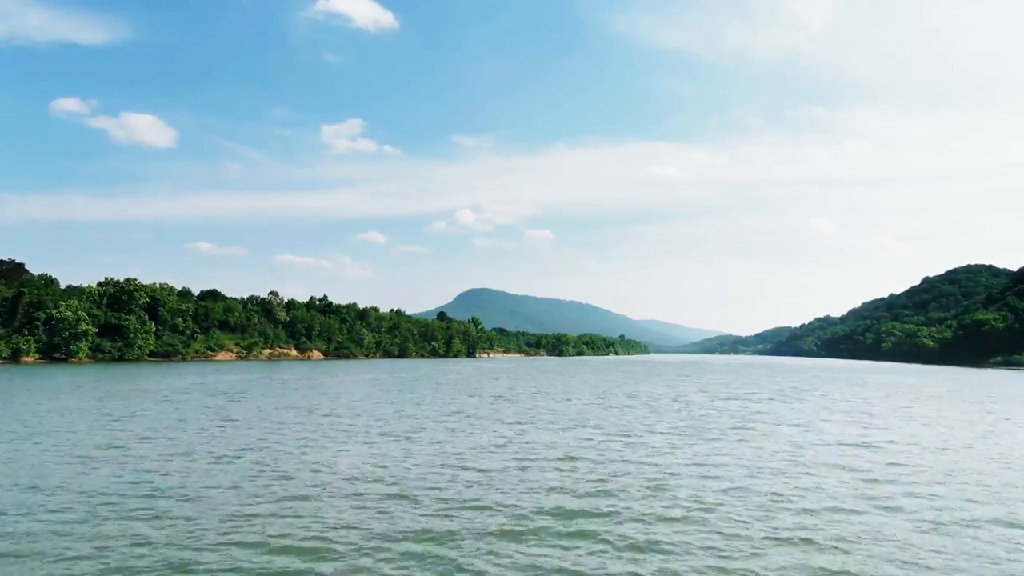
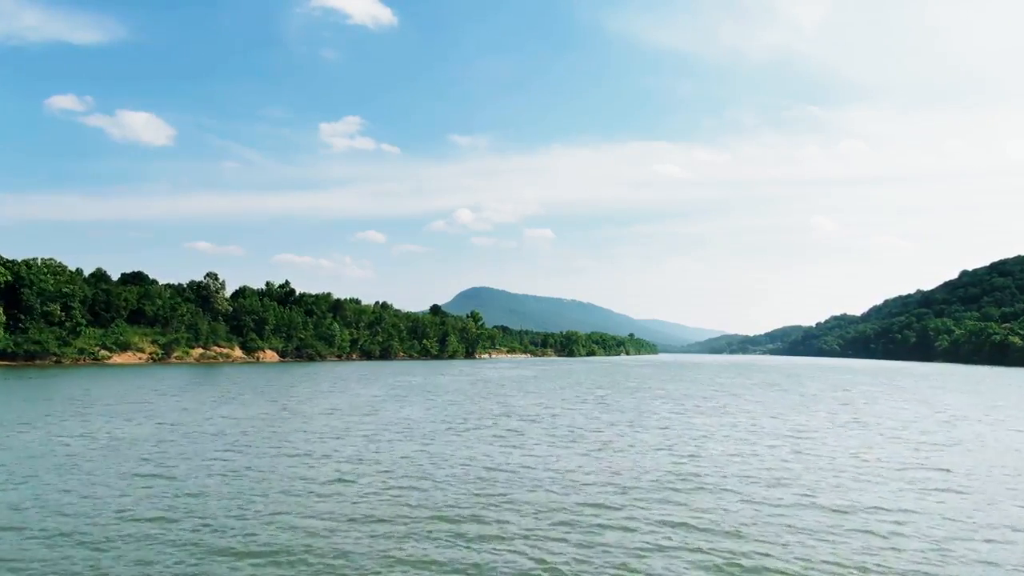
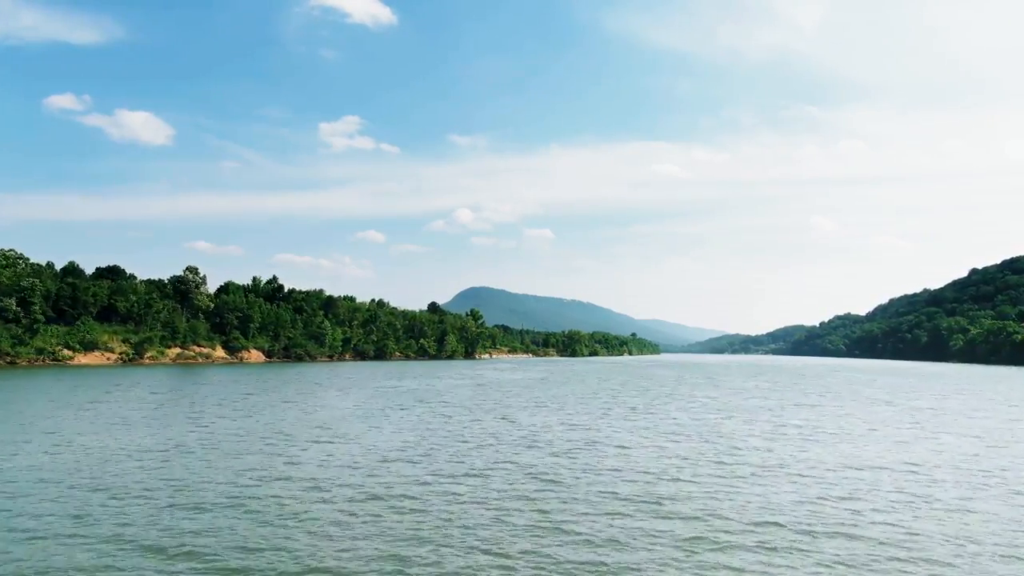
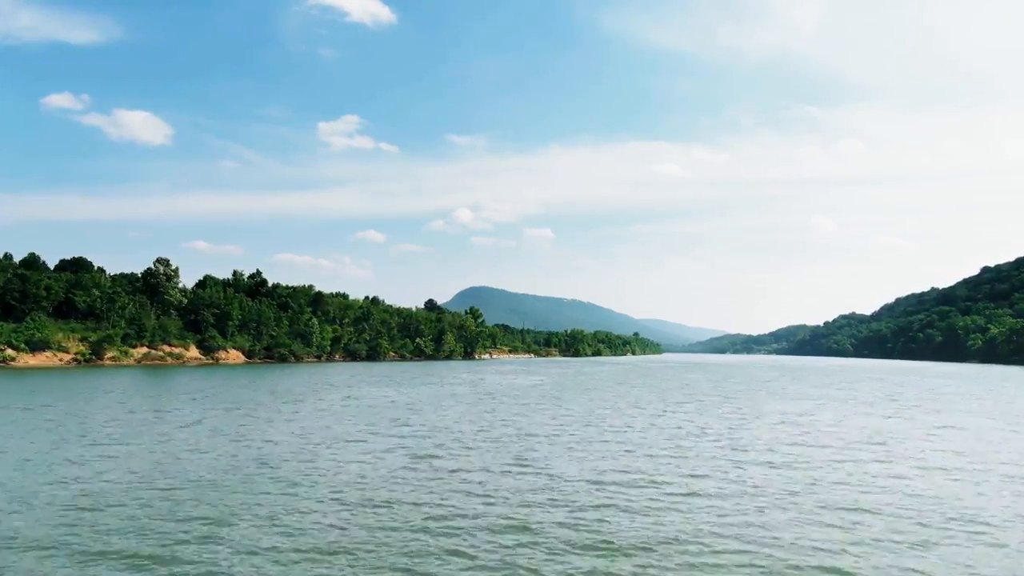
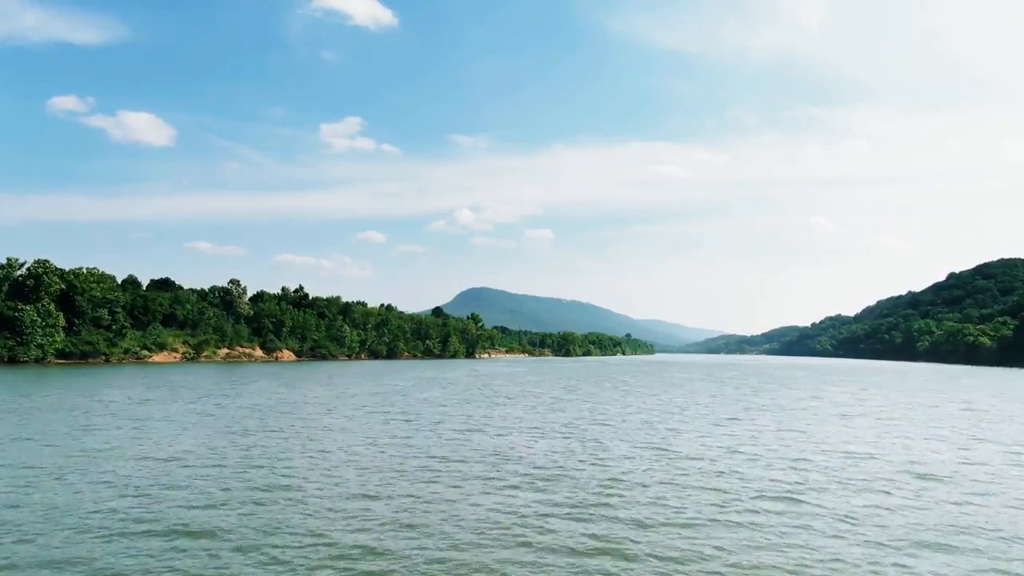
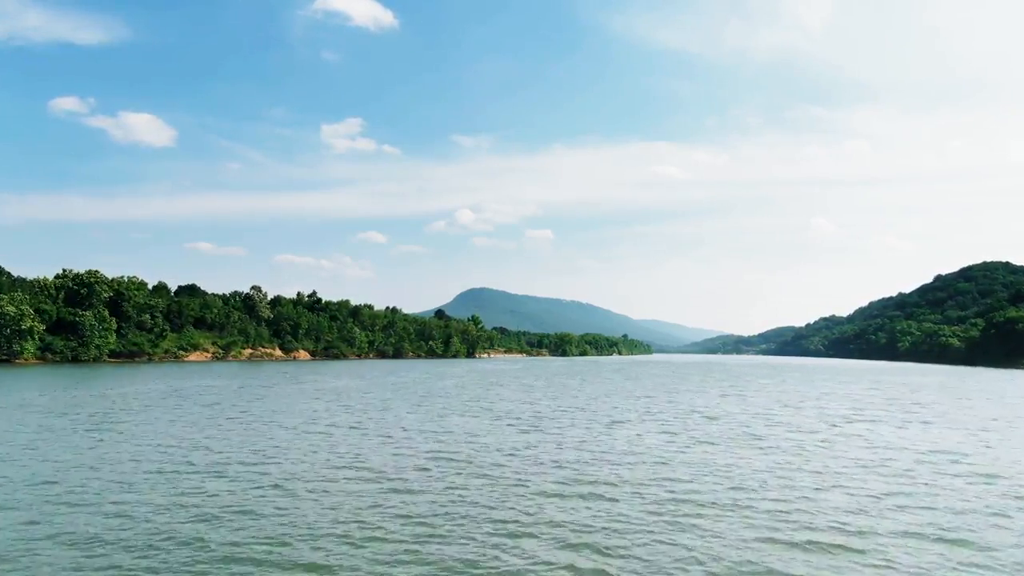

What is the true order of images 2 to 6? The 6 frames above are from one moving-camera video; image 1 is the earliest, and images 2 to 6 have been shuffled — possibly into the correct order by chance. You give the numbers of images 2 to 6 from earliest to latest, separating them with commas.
6, 5, 2, 3, 4
